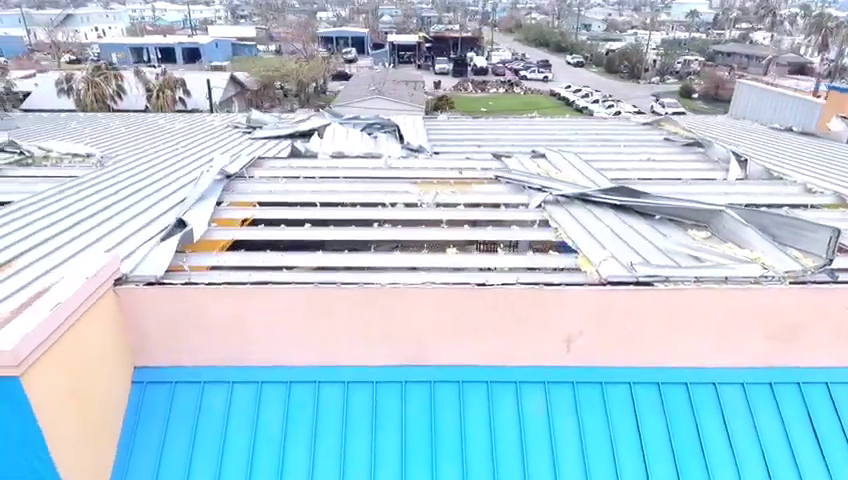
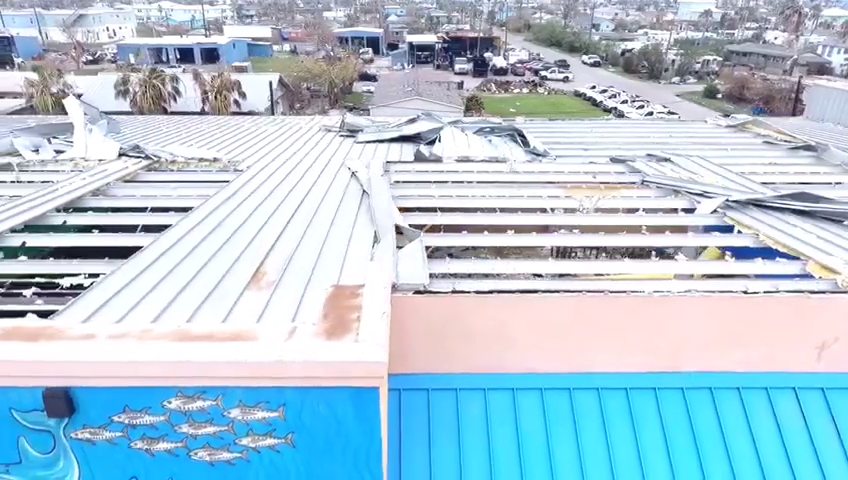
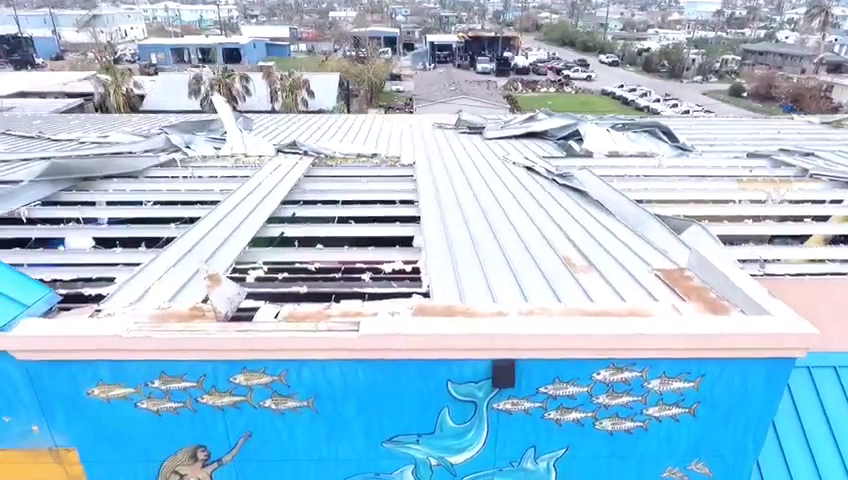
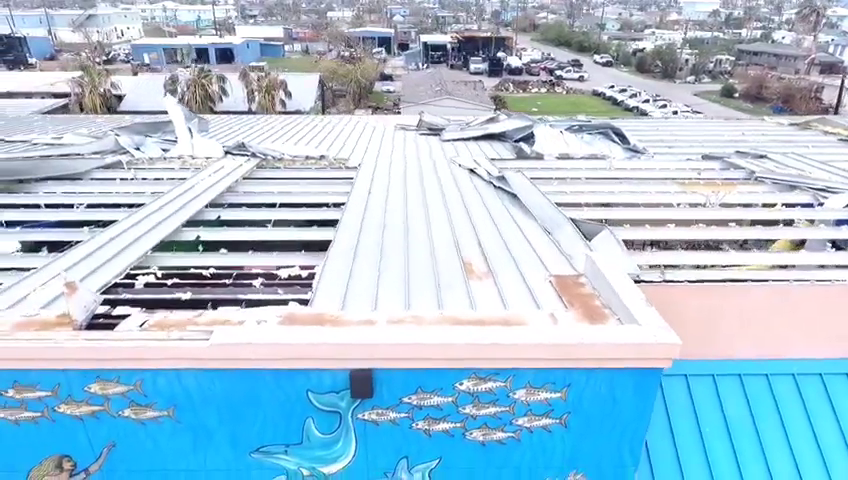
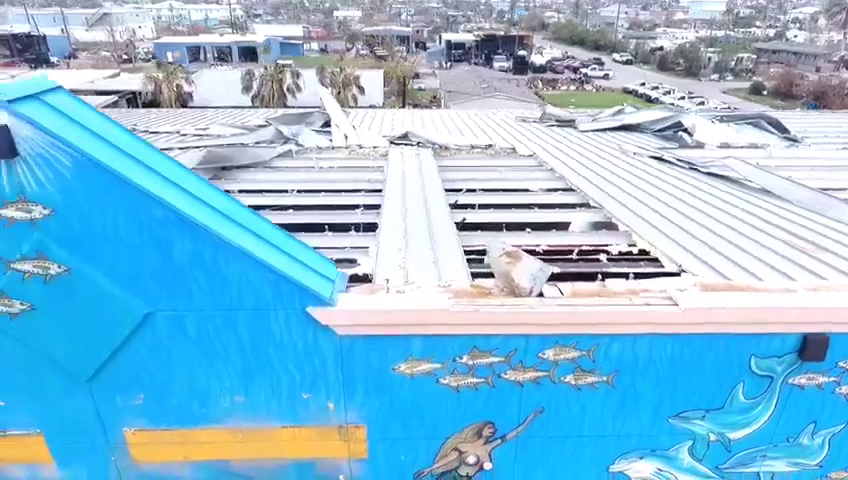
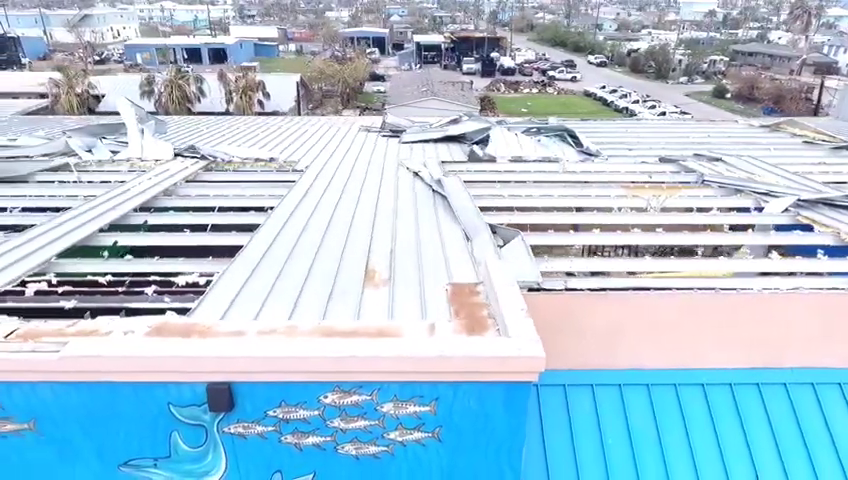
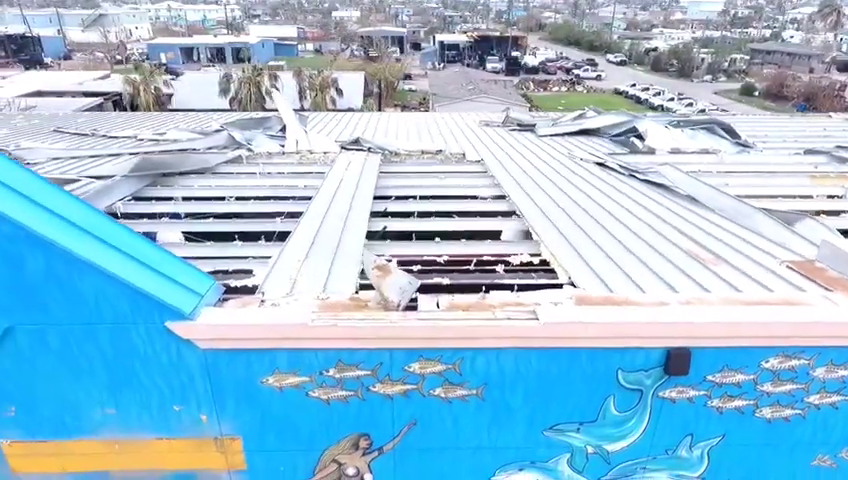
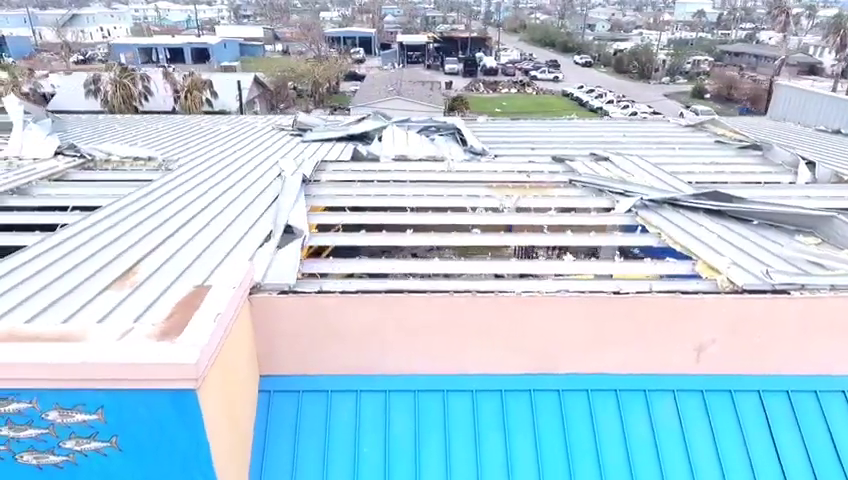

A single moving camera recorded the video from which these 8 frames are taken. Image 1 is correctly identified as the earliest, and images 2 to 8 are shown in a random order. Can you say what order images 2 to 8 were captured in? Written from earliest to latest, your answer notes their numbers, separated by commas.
8, 2, 6, 4, 3, 7, 5
